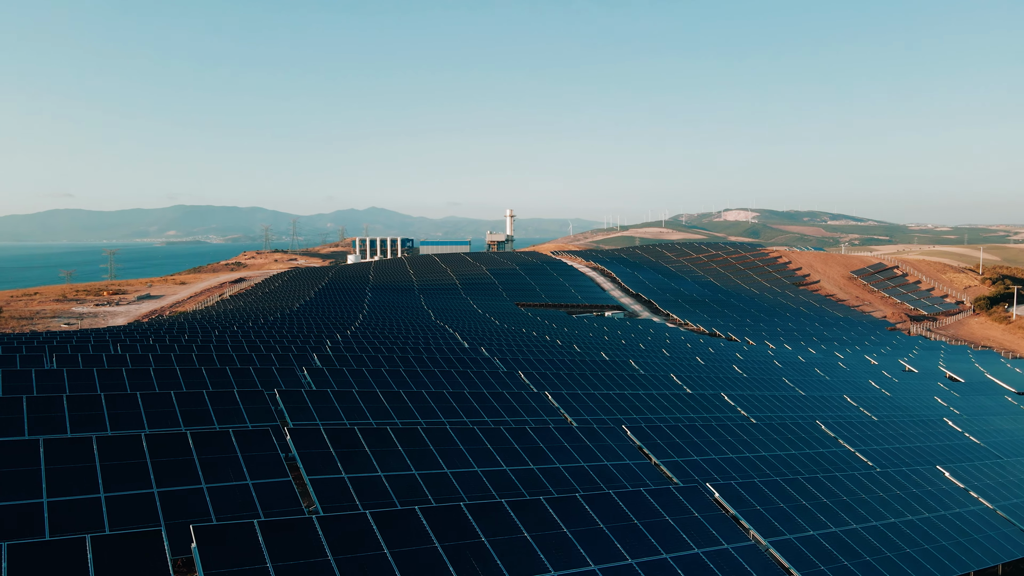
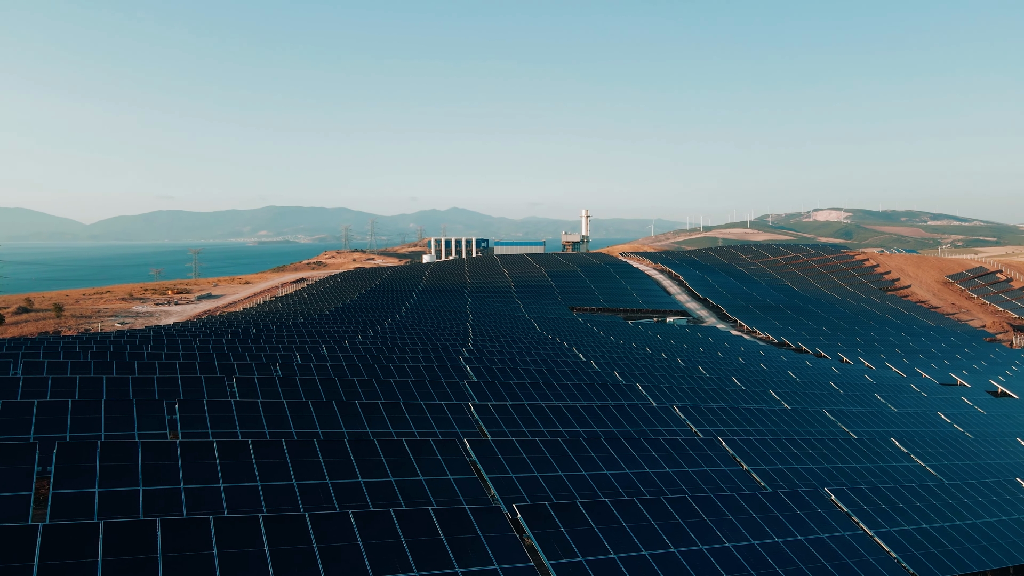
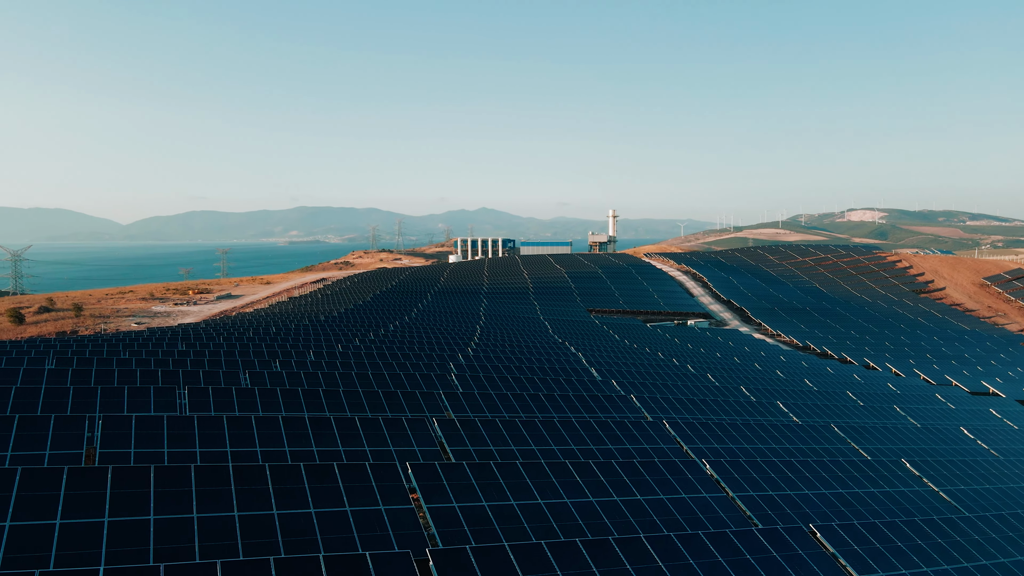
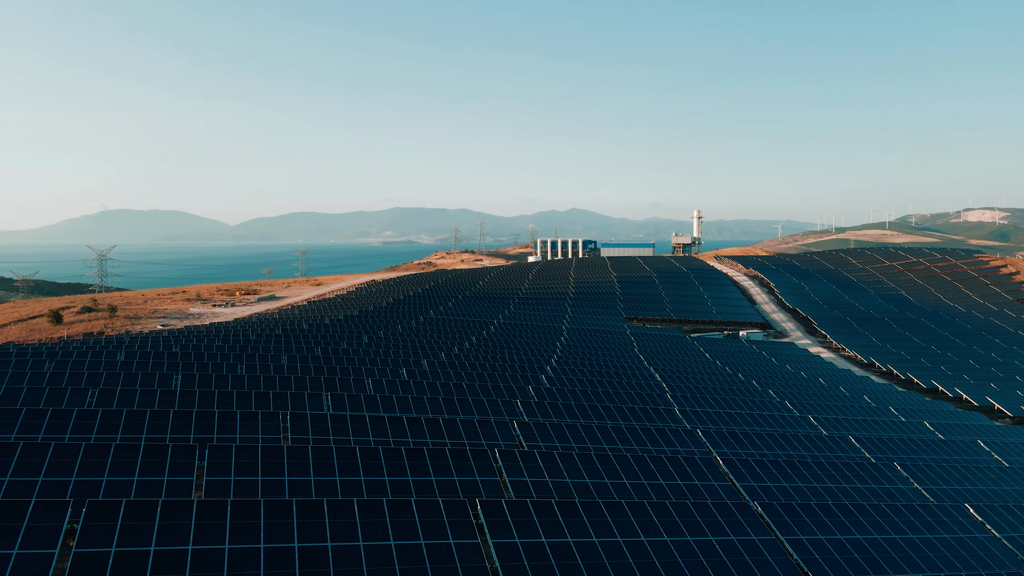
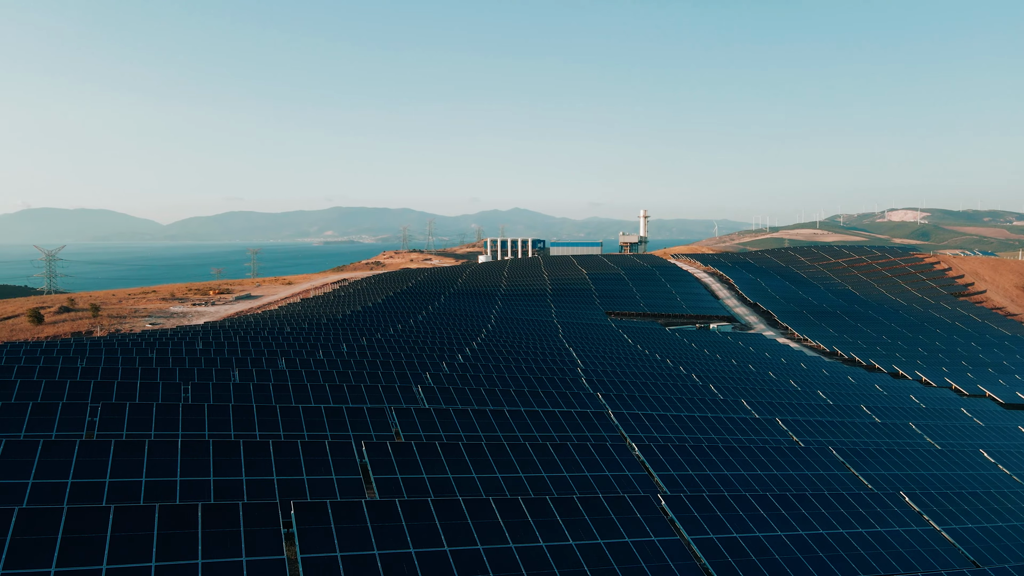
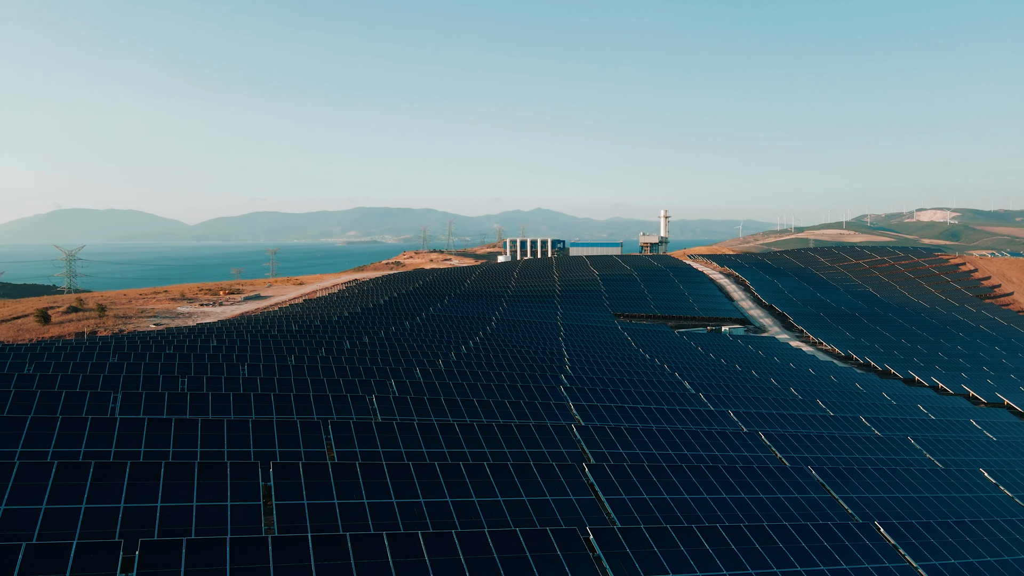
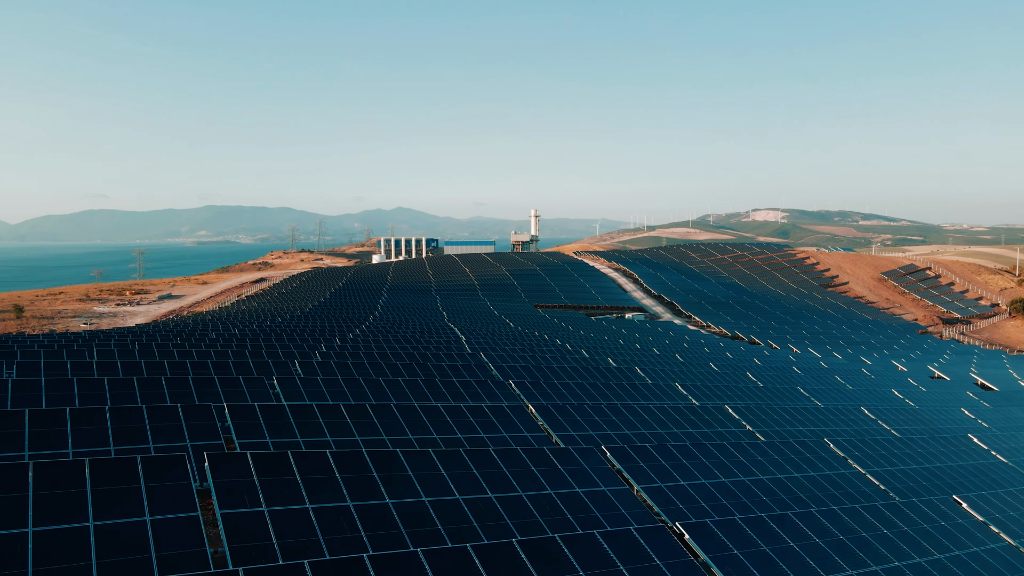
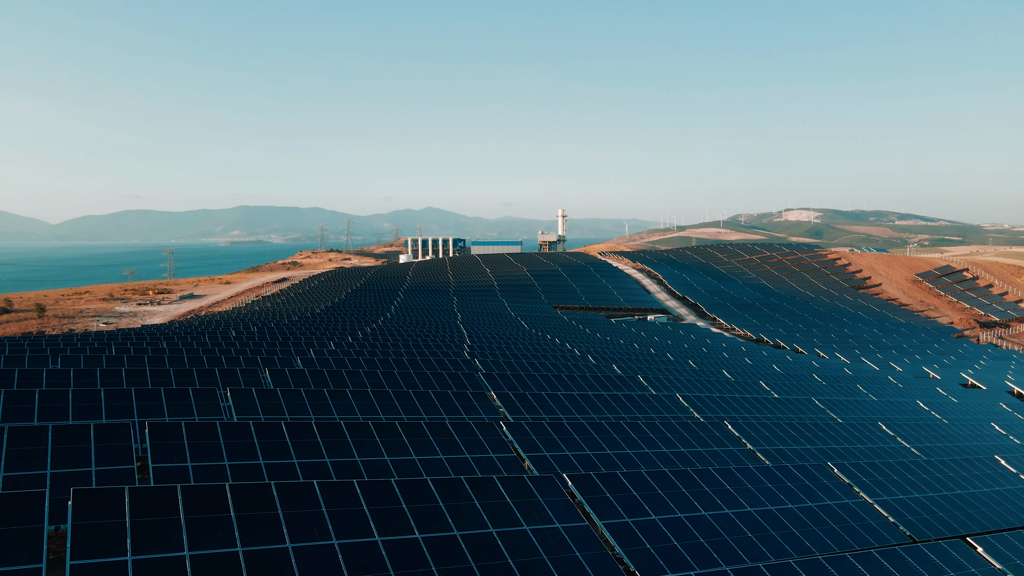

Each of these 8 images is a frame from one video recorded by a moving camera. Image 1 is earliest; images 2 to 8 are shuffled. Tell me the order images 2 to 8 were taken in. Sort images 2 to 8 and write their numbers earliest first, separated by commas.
7, 8, 2, 3, 5, 6, 4
